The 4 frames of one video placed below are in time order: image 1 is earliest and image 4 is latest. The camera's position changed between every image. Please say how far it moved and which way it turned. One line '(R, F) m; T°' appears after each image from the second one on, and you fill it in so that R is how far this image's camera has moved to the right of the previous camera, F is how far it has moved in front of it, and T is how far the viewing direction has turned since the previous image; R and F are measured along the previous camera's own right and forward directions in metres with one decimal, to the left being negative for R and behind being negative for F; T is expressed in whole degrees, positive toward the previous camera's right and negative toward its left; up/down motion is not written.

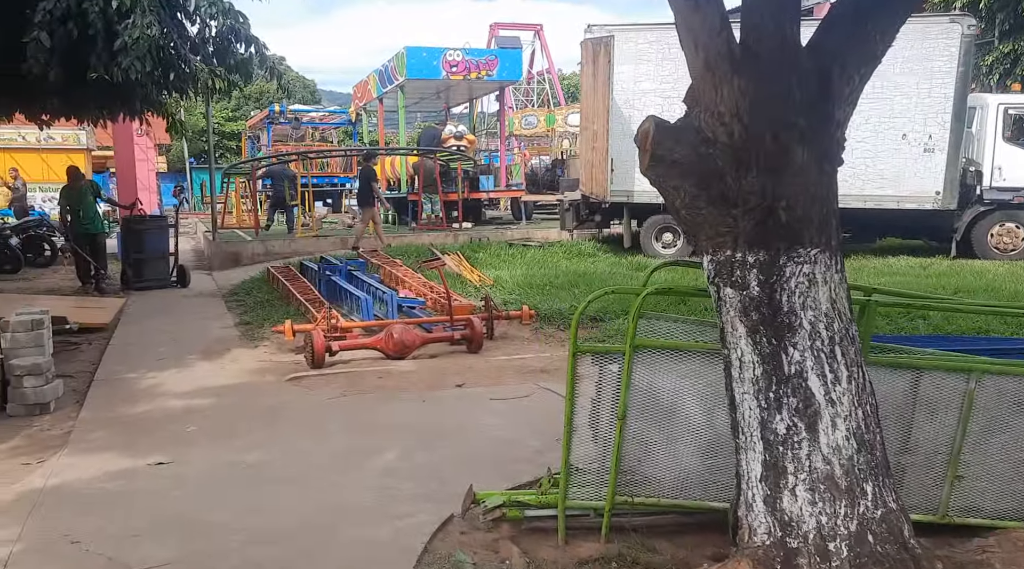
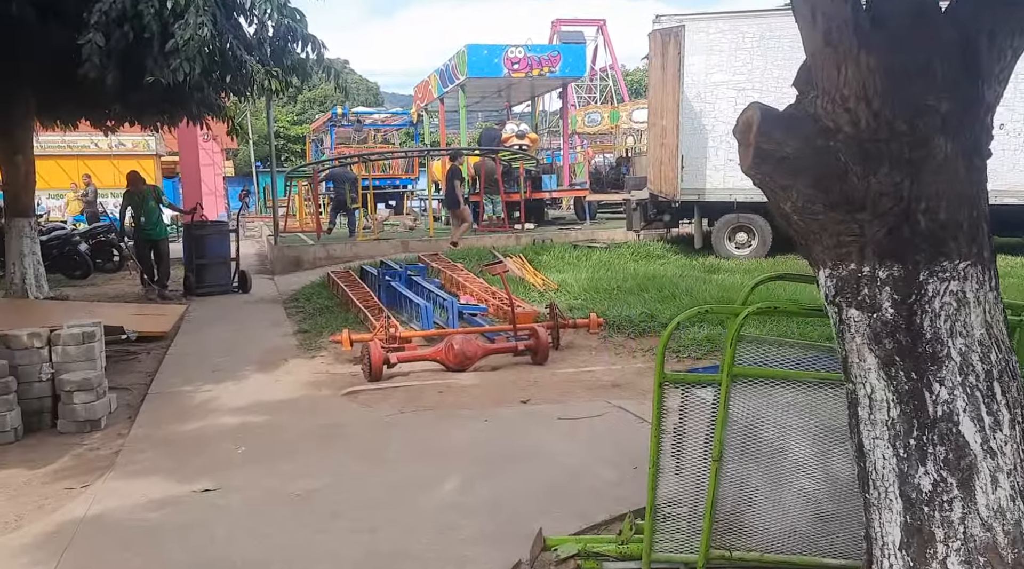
(0.0, +0.4) m; -4°
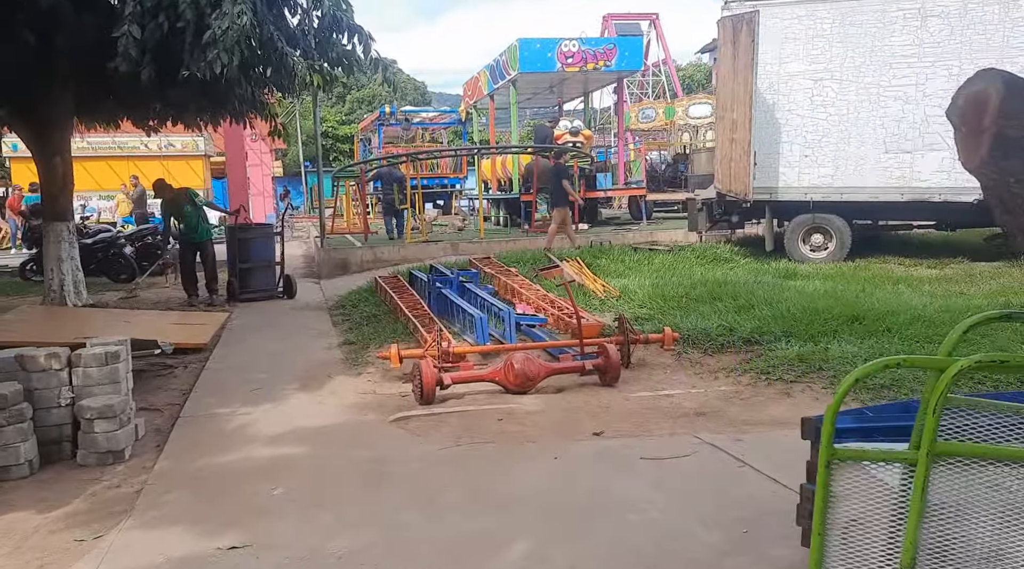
(-0.1, +0.7) m; -3°
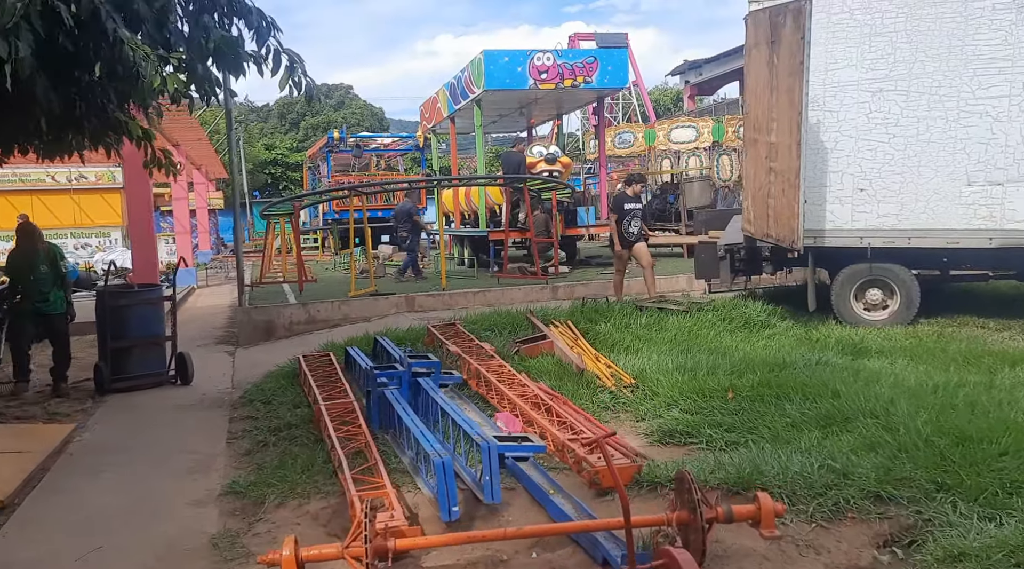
(-0.1, +2.8) m; +2°
